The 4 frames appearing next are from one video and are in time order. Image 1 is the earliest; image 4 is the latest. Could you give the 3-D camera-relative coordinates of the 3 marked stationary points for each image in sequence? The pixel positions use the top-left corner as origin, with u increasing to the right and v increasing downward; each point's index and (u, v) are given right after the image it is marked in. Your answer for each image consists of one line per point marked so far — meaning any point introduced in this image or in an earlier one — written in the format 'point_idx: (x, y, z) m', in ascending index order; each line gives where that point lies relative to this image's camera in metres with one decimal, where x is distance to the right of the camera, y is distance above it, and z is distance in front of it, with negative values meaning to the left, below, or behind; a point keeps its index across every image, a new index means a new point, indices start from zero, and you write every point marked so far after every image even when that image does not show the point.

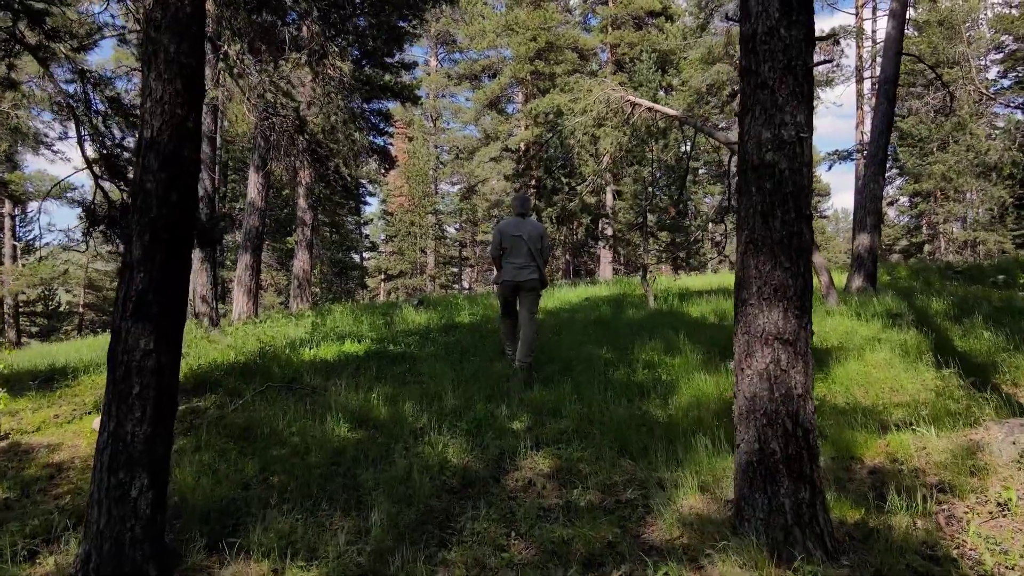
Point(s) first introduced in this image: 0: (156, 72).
0: (-1.2, +0.7, +2.5) m
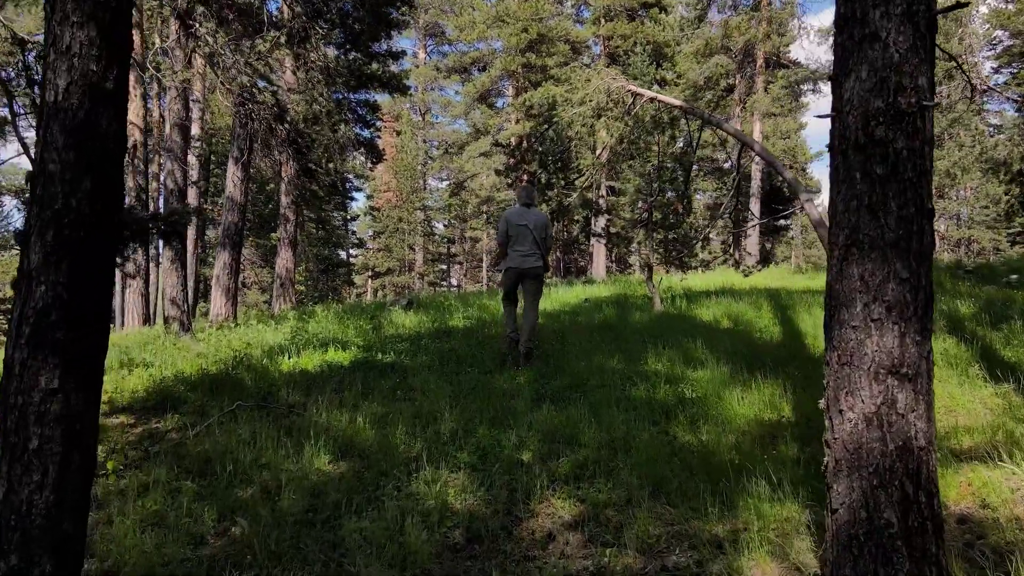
0: (-1.1, +0.7, +1.9) m
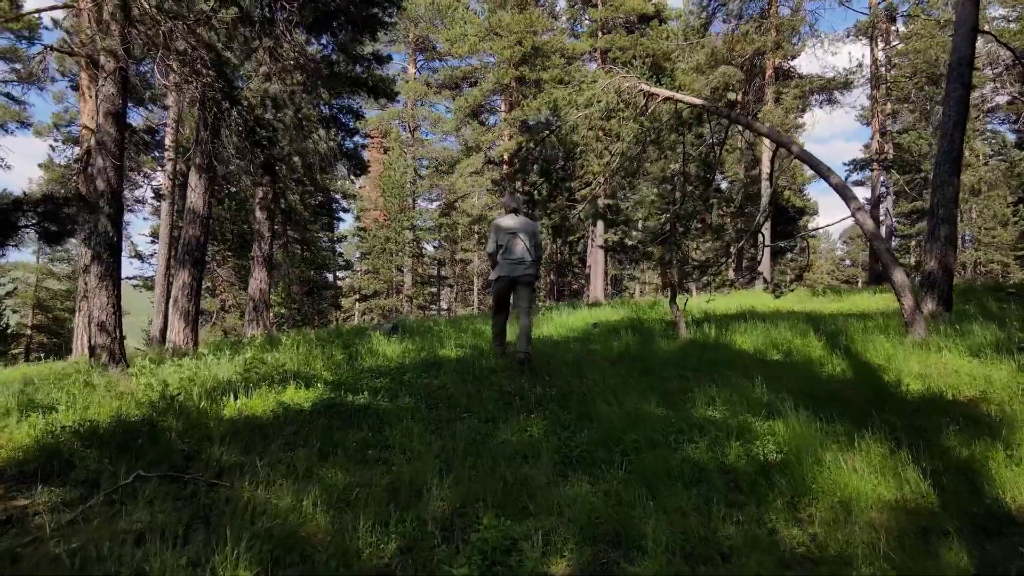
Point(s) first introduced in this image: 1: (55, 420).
0: (-1.0, +0.7, +0.6) m
1: (-2.7, -0.8, +4.4) m
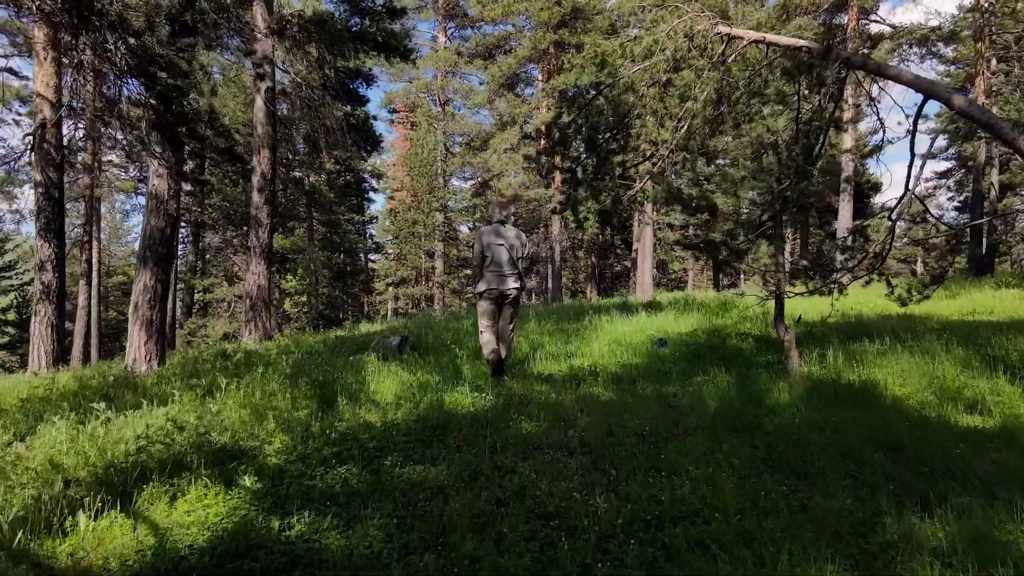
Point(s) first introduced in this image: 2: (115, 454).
0: (-1.1, +0.4, -1.5) m
1: (-2.6, -1.0, +2.5) m
2: (-2.0, -0.8, +3.8) m
